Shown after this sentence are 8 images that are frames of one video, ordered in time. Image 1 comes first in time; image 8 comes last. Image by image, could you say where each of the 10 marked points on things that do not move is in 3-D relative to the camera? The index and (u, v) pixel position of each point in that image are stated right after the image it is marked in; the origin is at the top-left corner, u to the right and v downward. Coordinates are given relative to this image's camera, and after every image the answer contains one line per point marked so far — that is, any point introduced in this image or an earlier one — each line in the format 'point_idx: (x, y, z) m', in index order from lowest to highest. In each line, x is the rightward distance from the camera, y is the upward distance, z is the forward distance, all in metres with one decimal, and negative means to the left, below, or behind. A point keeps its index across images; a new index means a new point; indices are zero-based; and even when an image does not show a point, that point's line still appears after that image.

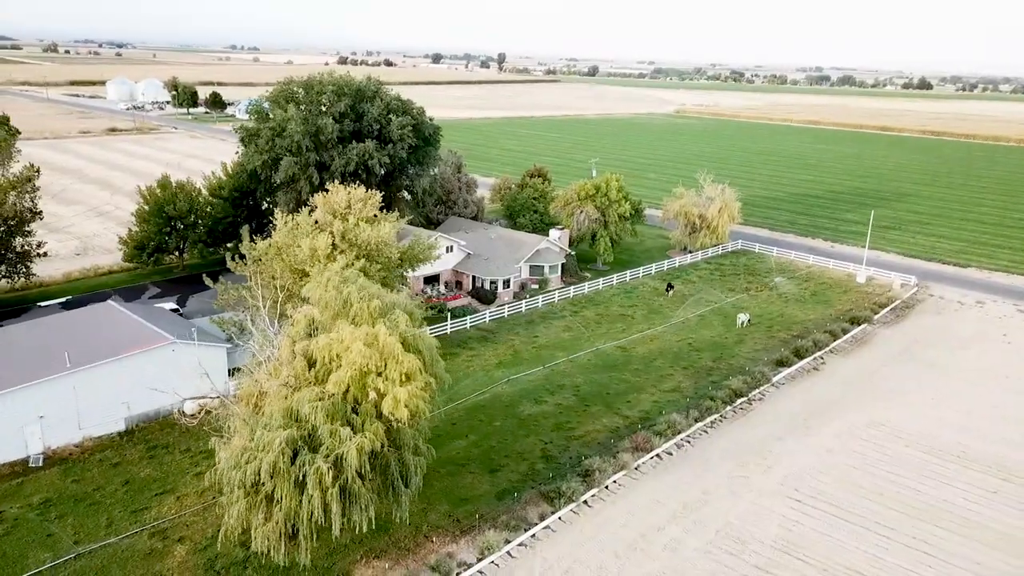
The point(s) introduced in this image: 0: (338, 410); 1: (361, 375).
0: (-3.4, -2.4, +15.8) m
1: (-3.0, -1.7, +16.0) m
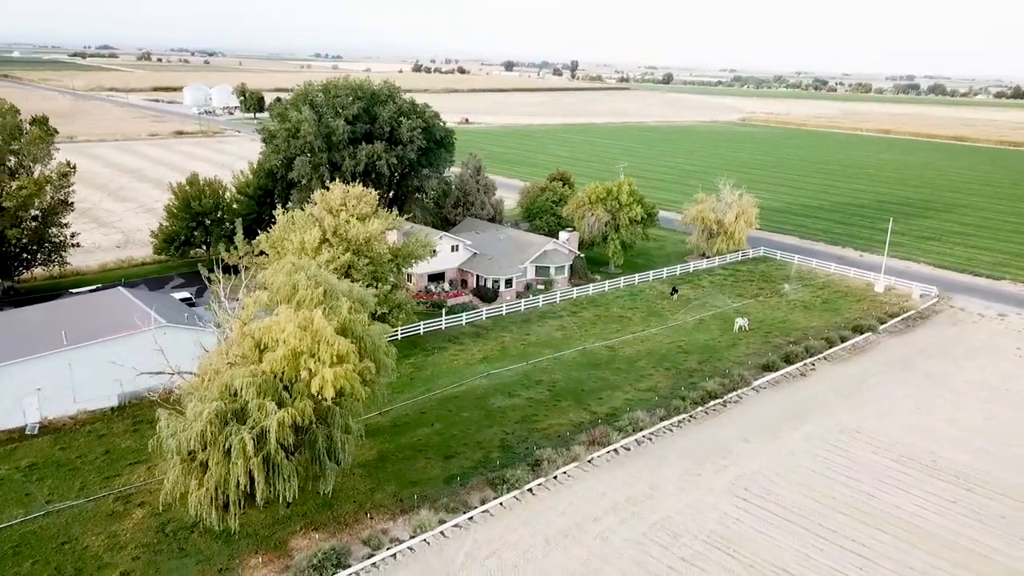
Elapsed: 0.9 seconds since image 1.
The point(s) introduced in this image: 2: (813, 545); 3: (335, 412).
0: (-5.0, -2.0, +16.9) m
1: (-4.6, -1.4, +17.2) m
2: (+7.1, -6.1, +19.3) m
3: (-3.9, -2.7, +17.6) m
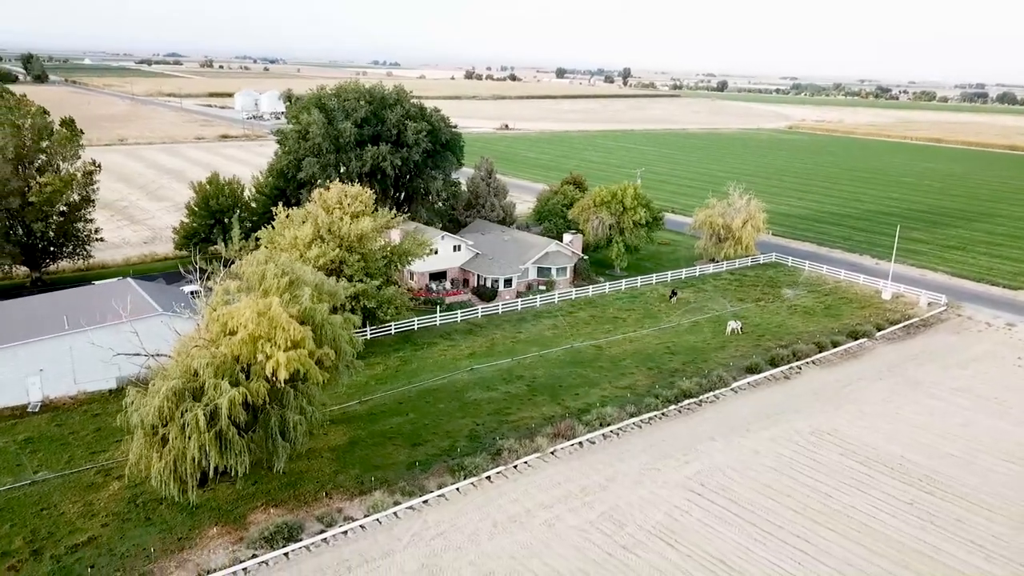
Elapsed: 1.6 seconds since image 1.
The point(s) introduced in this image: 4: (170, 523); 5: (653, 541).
0: (-6.3, -1.8, +18.1) m
1: (-5.9, -1.2, +18.3) m
2: (+5.8, -6.0, +19.6) m
3: (-5.1, -2.4, +18.6) m
4: (-8.0, -5.5, +18.9) m
5: (+3.3, -6.0, +19.4) m
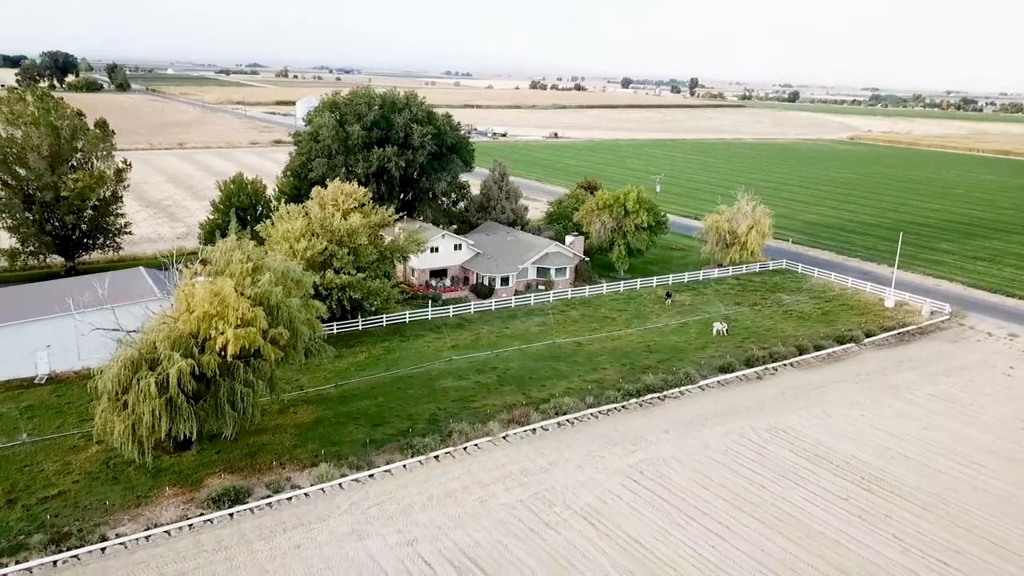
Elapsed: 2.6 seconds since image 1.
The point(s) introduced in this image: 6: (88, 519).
0: (-8.0, -1.3, +19.9) m
1: (-7.5, -0.7, +20.1) m
2: (+4.1, -5.9, +20.3) m
3: (-6.8, -2.0, +20.3) m
4: (-9.7, -5.0, +20.8) m
5: (+1.6, -5.8, +20.3) m
6: (-10.0, -5.5, +19.2) m
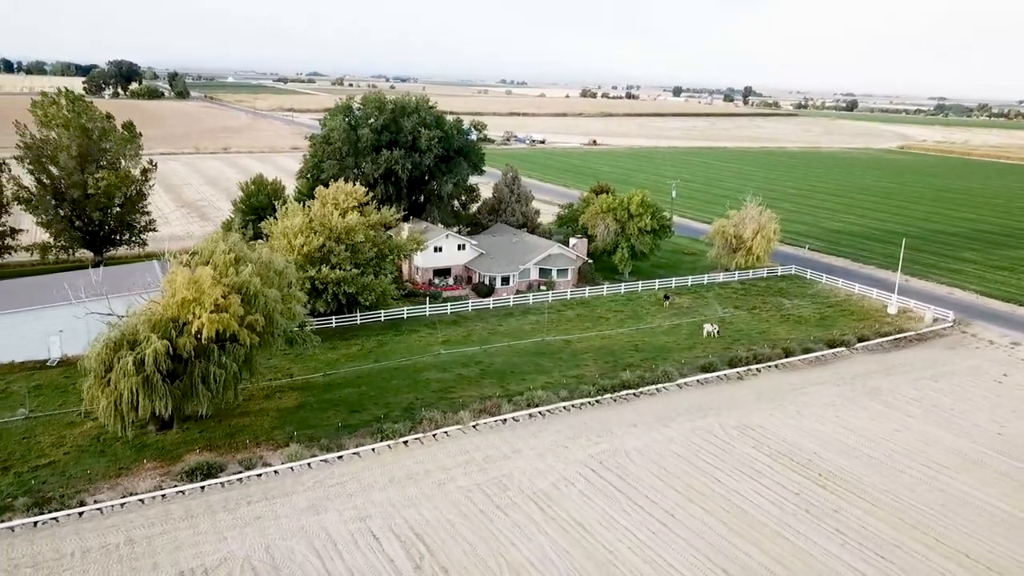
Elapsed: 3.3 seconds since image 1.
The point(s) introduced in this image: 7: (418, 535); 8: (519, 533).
0: (-9.2, -1.0, +21.4) m
1: (-8.7, -0.4, +21.6) m
2: (+2.9, -5.7, +21.0) m
3: (-7.9, -1.7, +21.8) m
4: (-10.8, -4.6, +22.4) m
5: (+0.4, -5.6, +21.2) m
6: (-11.2, -5.1, +20.8) m
7: (-2.3, -5.9, +19.6) m
8: (+0.1, -6.0, +19.8) m
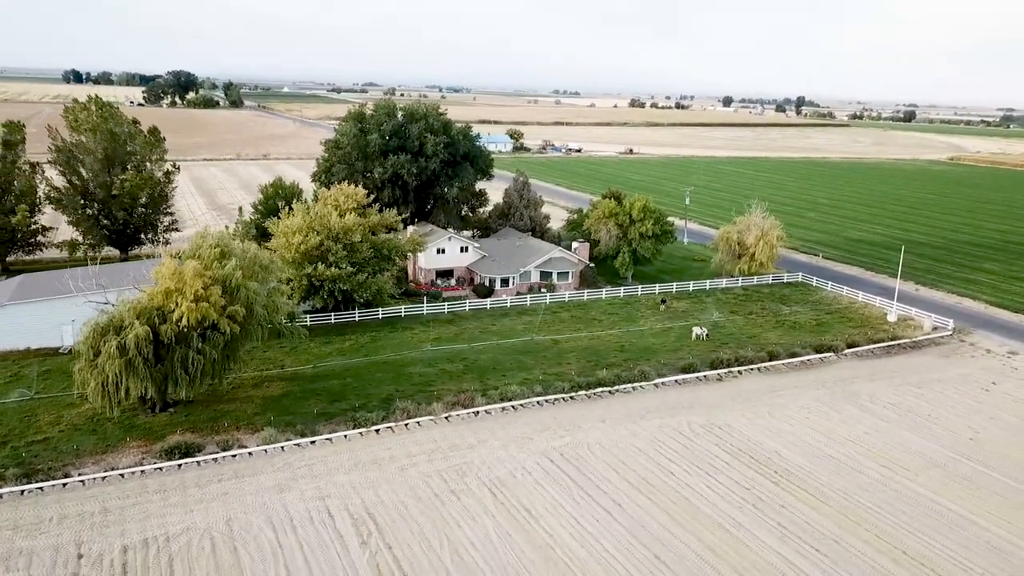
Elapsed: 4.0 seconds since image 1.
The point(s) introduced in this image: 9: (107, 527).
0: (-10.3, -0.7, +23.0) m
1: (-9.8, -0.1, +23.1) m
2: (+1.6, -5.6, +21.8) m
3: (-9.1, -1.4, +23.3) m
4: (-12.0, -4.3, +24.0) m
5: (-0.9, -5.5, +22.1) m
6: (-12.5, -4.8, +22.4) m
7: (-3.6, -5.7, +20.7) m
8: (-1.2, -5.8, +20.8) m
9: (-9.8, -5.8, +19.7) m
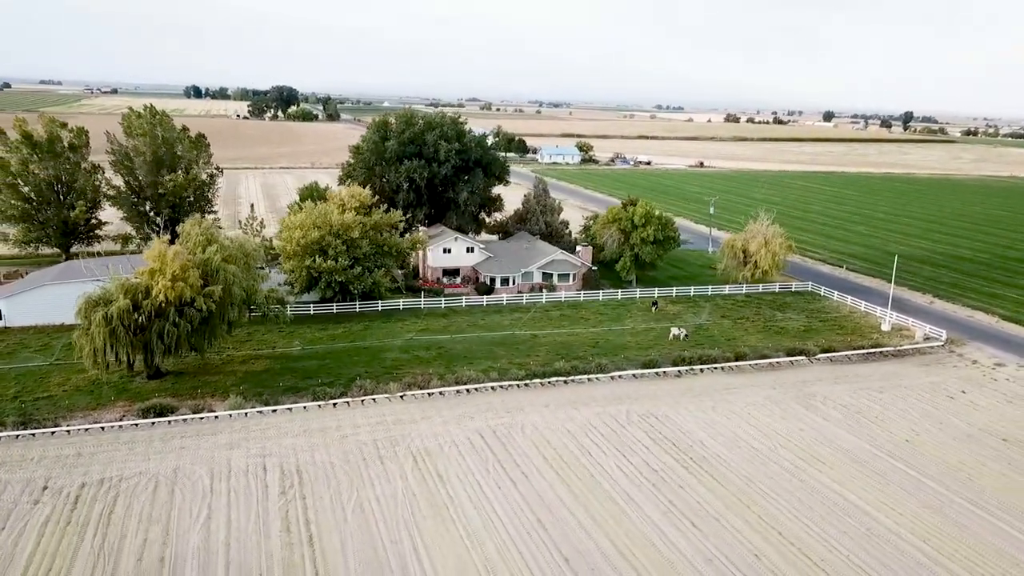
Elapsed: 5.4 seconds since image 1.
0: (-12.3, 0.0, +26.4) m
1: (-11.7, +0.5, +26.5) m
2: (-0.7, -5.3, +23.7) m
3: (-11.0, -0.8, +26.5) m
4: (-13.9, -3.6, +27.6) m
5: (-3.2, -5.1, +24.4) m
6: (-14.6, -4.0, +26.1) m
7: (-6.1, -5.2, +23.3) m
8: (-3.7, -5.4, +23.0) m
9: (-12.3, -5.1, +23.0) m
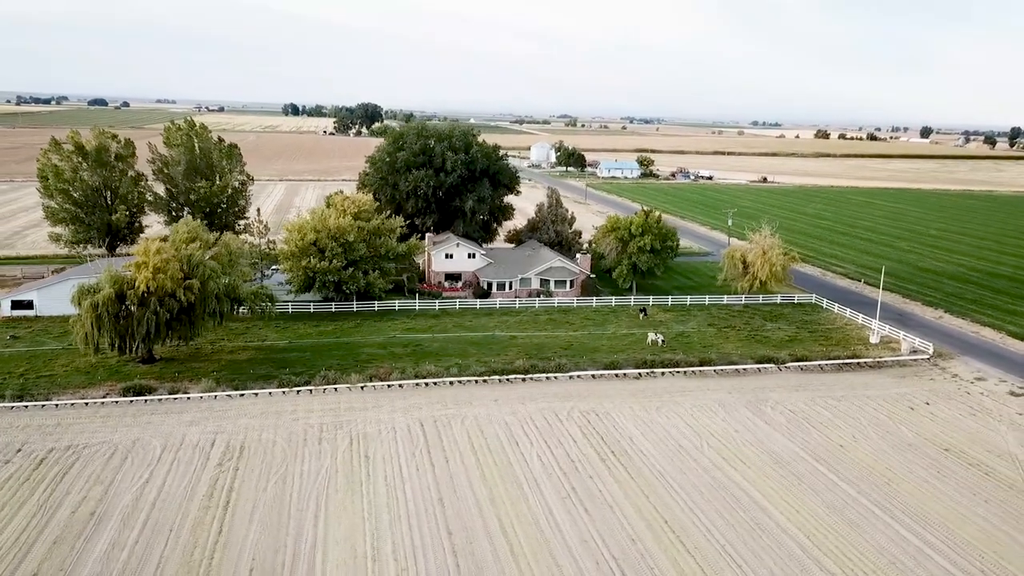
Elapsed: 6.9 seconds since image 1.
0: (-14.2, +0.3, +29.4) m
1: (-13.6, +0.8, +29.4) m
2: (-3.1, -5.1, +25.4) m
3: (-12.9, -0.5, +29.4) m
4: (-15.7, -3.3, +30.7) m
5: (-5.4, -4.9, +26.3) m
6: (-16.6, -3.7, +29.2) m
7: (-8.4, -5.0, +25.5) m
8: (-6.1, -5.2, +25.0) m
9: (-14.7, -4.7, +25.9) m
